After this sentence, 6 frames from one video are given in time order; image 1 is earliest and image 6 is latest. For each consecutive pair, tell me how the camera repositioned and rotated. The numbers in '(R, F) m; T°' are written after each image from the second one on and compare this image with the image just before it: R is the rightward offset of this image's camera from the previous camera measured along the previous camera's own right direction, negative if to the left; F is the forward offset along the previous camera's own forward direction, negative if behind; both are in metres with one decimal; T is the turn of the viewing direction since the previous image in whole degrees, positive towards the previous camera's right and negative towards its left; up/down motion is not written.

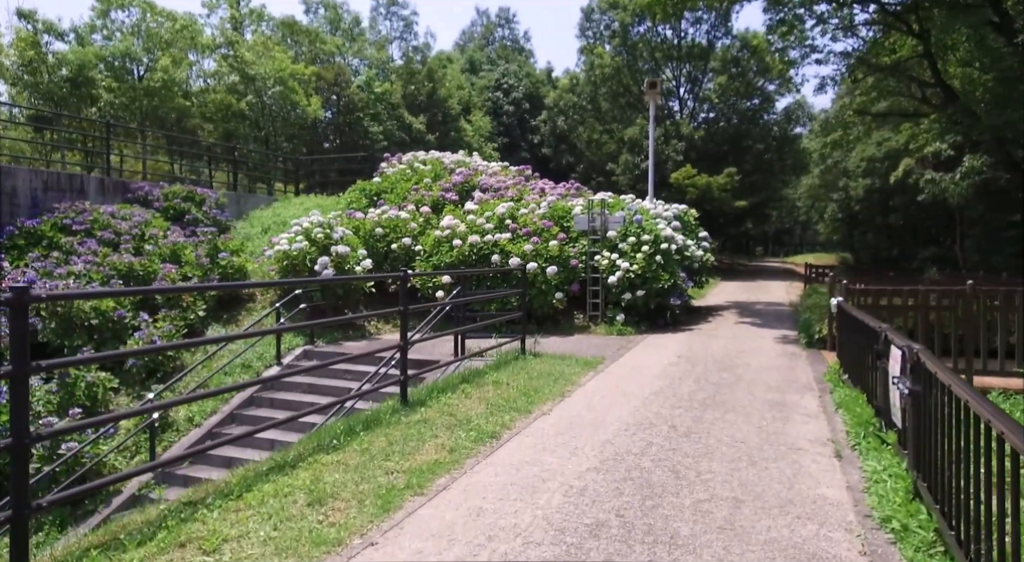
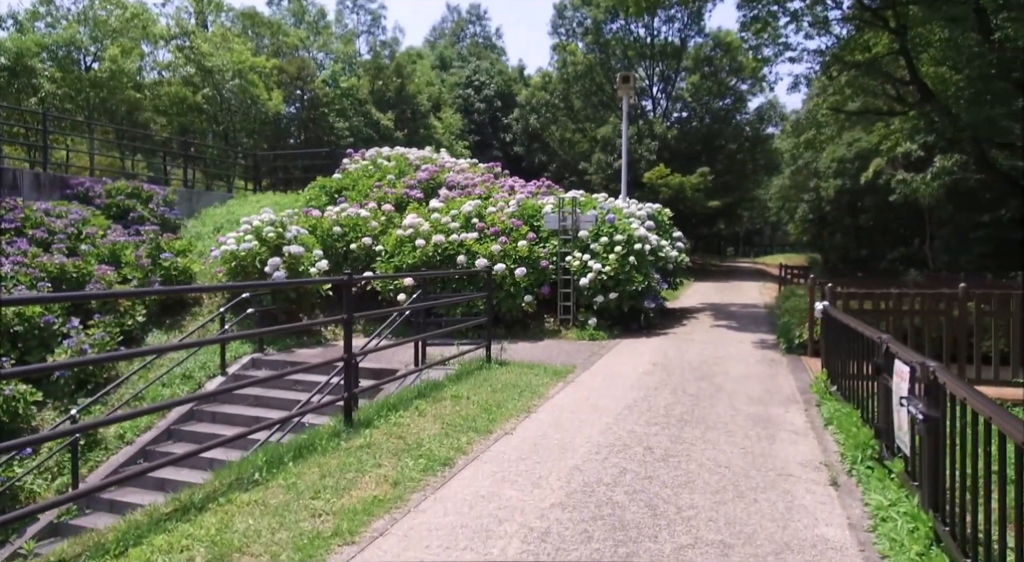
(+0.1, +0.7) m; +2°
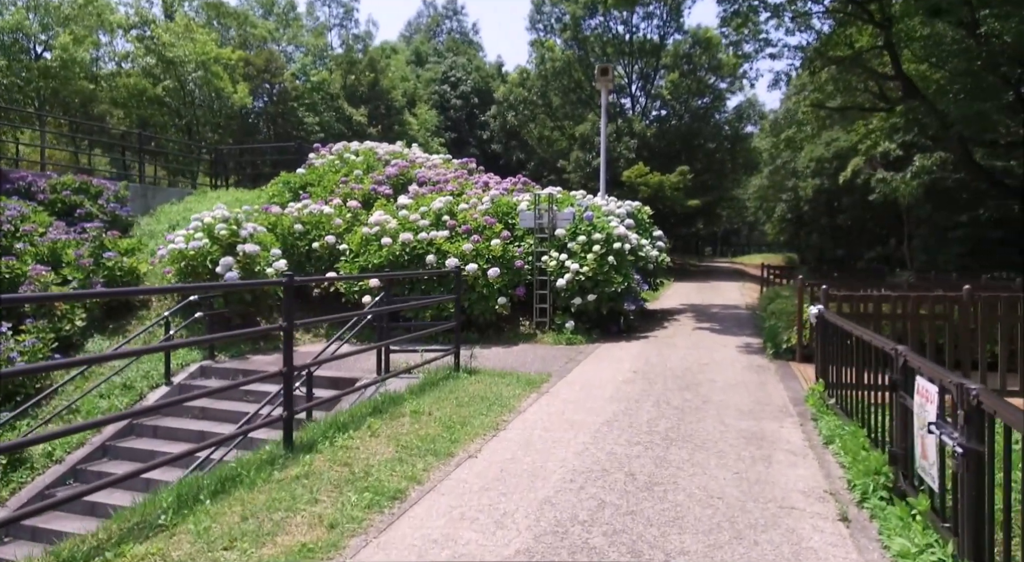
(+0.1, +0.7) m; +2°
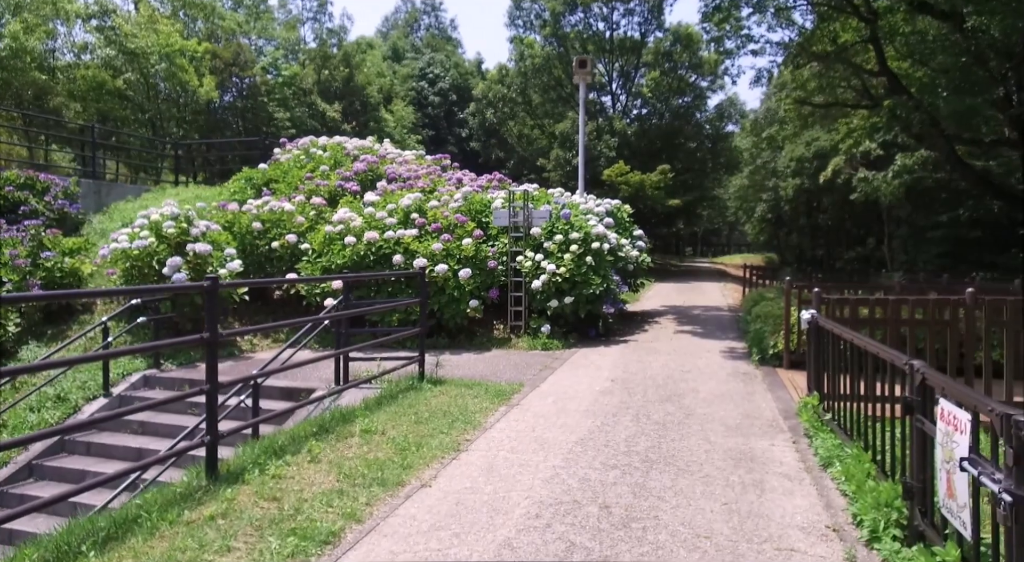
(+0.1, +0.6) m; +1°
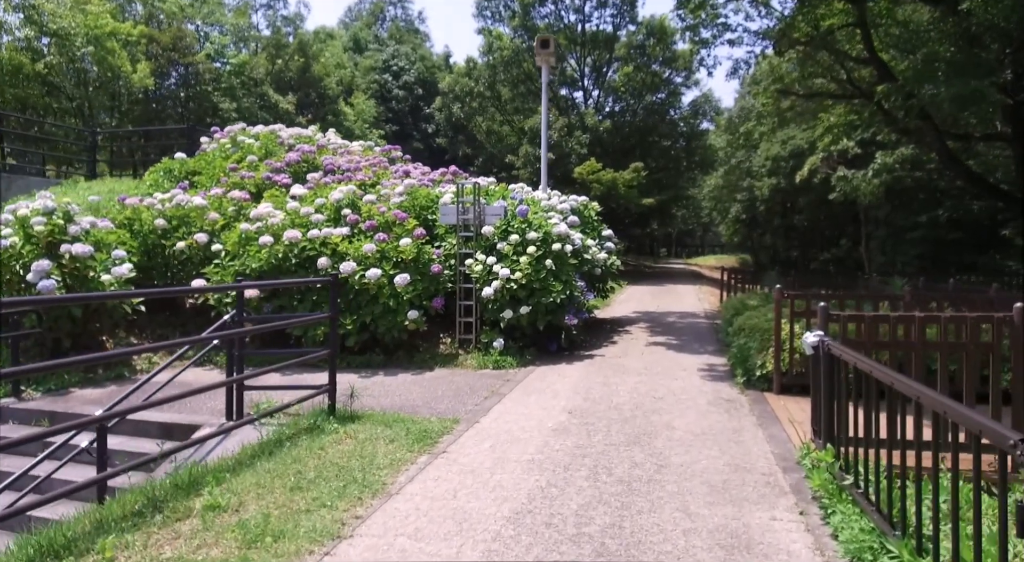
(+0.4, +1.5) m; +2°
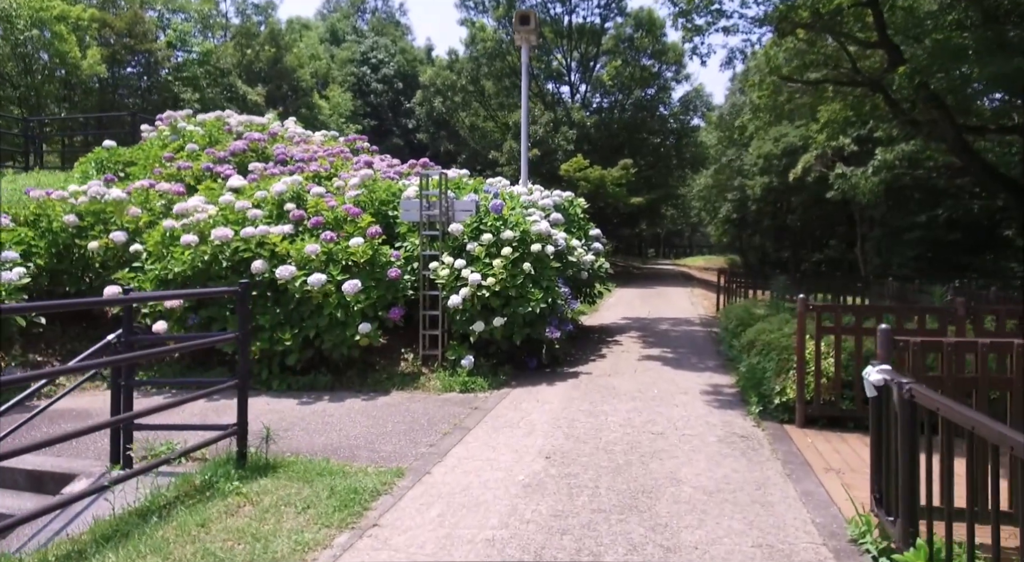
(+0.2, +1.3) m; +1°
